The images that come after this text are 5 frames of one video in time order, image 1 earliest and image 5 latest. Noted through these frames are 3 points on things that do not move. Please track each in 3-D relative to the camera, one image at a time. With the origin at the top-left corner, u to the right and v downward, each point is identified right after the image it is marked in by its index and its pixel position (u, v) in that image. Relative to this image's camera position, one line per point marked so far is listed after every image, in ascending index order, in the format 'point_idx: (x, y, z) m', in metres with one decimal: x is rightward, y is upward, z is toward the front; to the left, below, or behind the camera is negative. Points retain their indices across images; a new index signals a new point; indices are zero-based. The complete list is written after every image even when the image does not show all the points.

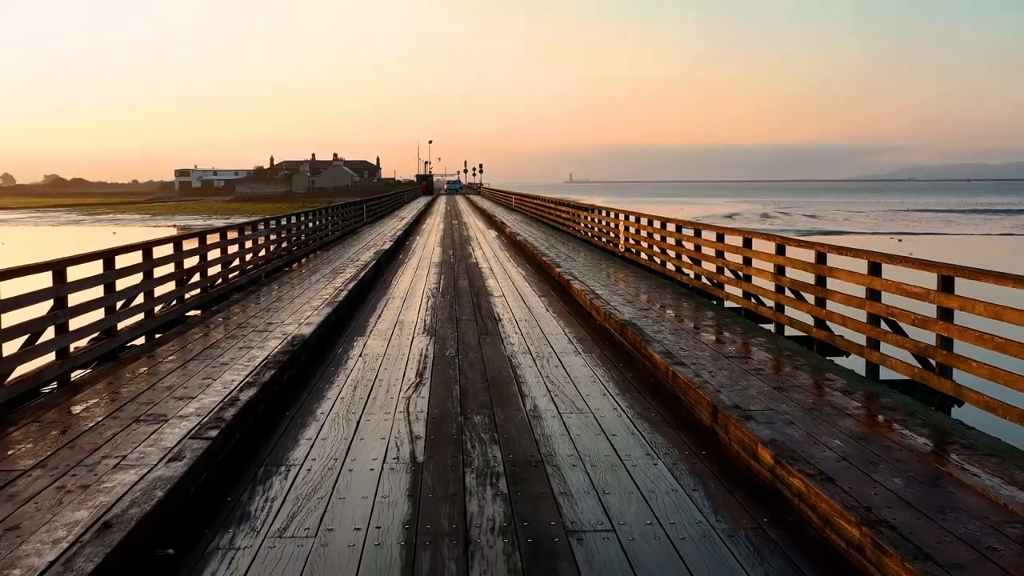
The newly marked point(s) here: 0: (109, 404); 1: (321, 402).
0: (-1.7, -0.5, +5.0) m
1: (-0.8, -0.5, +4.9) m
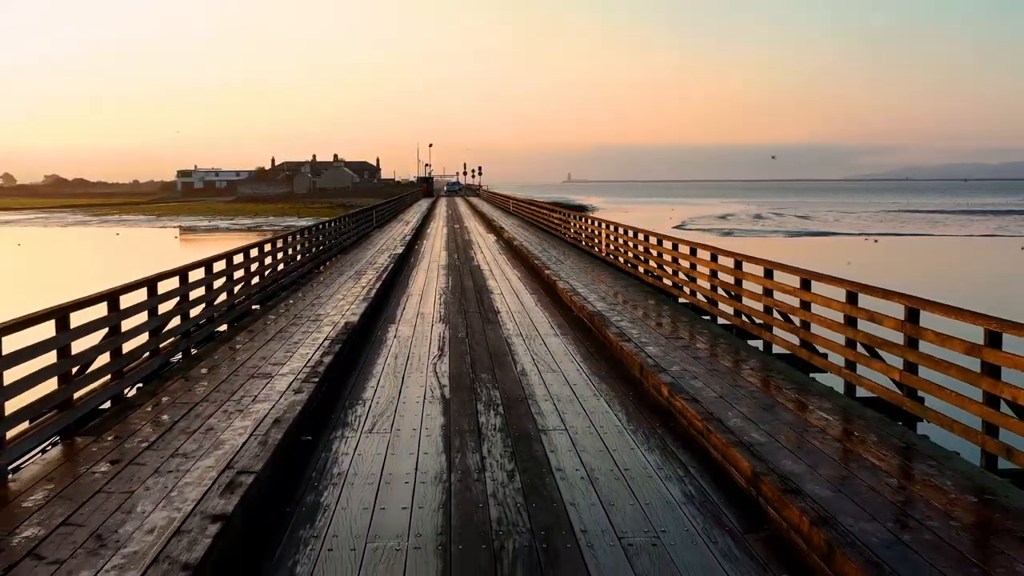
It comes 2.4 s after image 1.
0: (-1.7, -0.5, +7.1) m
1: (-0.8, -0.5, +7.0) m
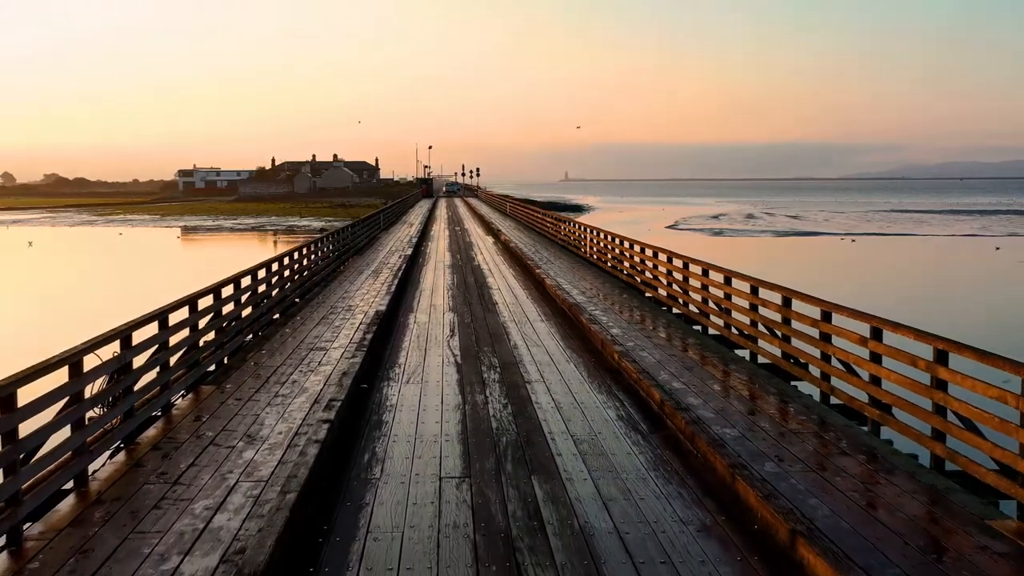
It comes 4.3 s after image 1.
0: (-1.8, -0.4, +9.3) m
1: (-0.9, -0.4, +9.1) m
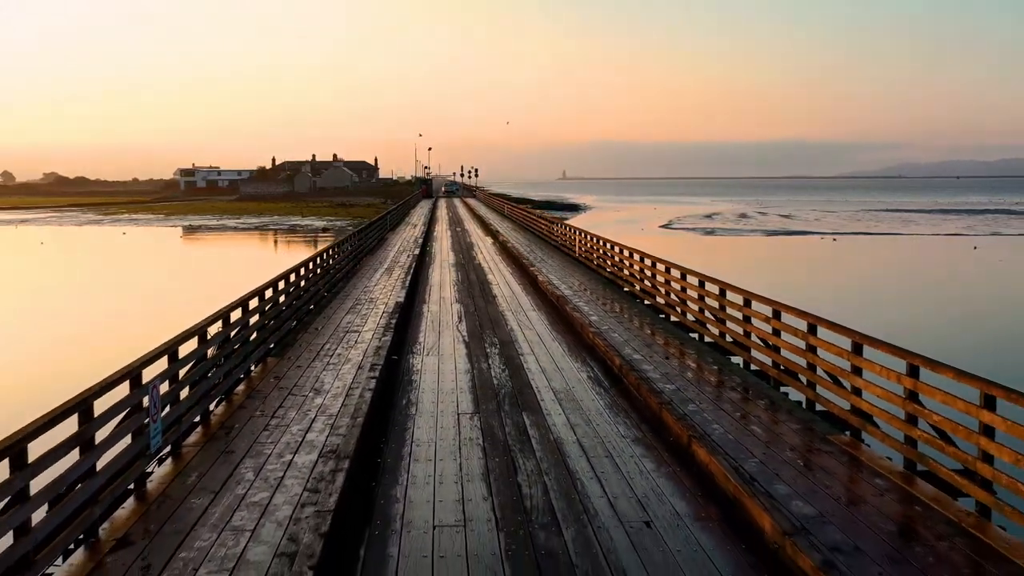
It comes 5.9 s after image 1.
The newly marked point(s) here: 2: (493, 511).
0: (-1.8, -0.4, +11.3) m
1: (-0.9, -0.4, +11.2) m
2: (-0.1, -0.9, +4.9) m
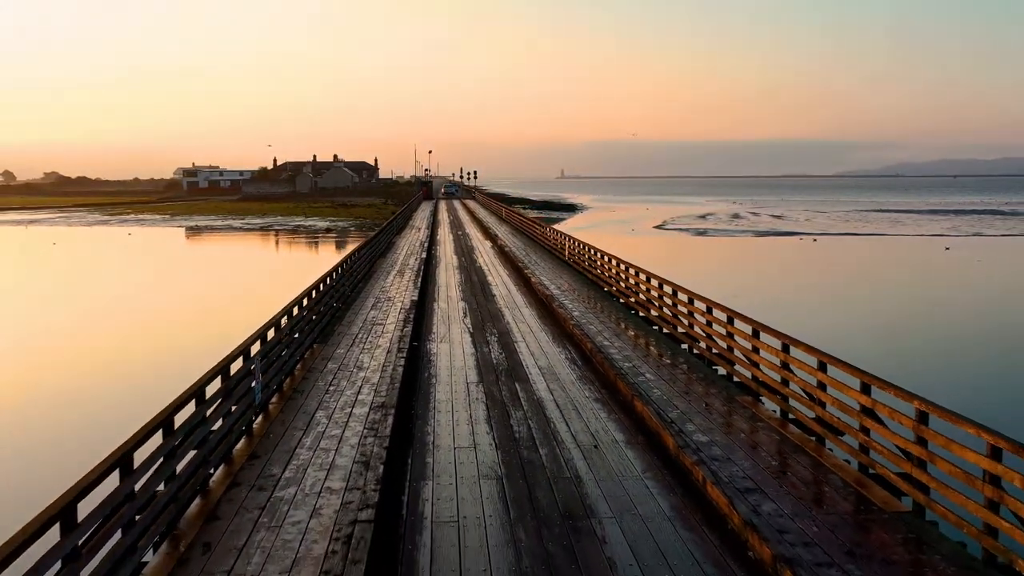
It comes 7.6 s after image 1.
0: (-1.9, -0.4, +13.8) m
1: (-0.9, -0.4, +13.6) m
2: (-0.1, -1.0, +7.4) m
